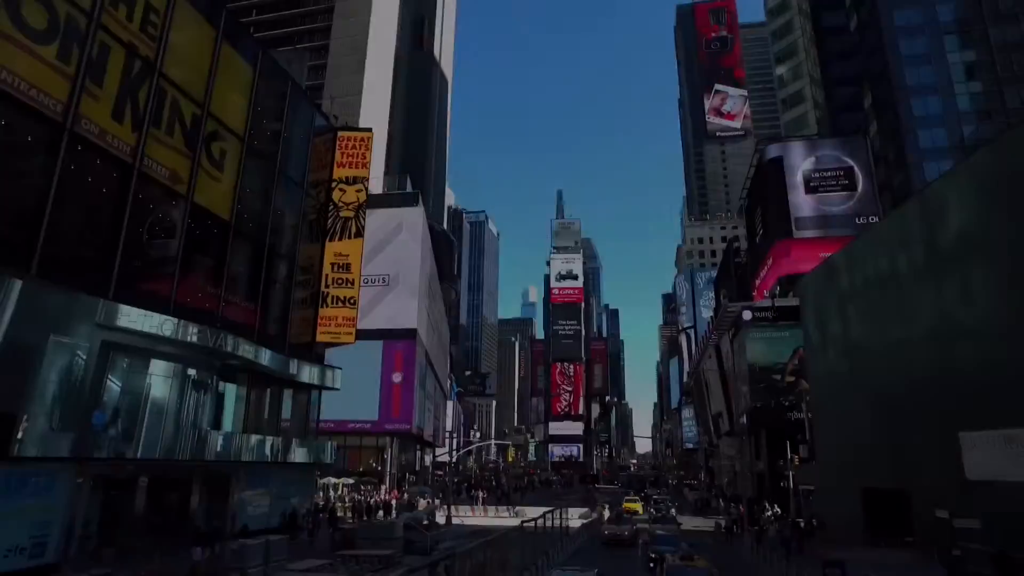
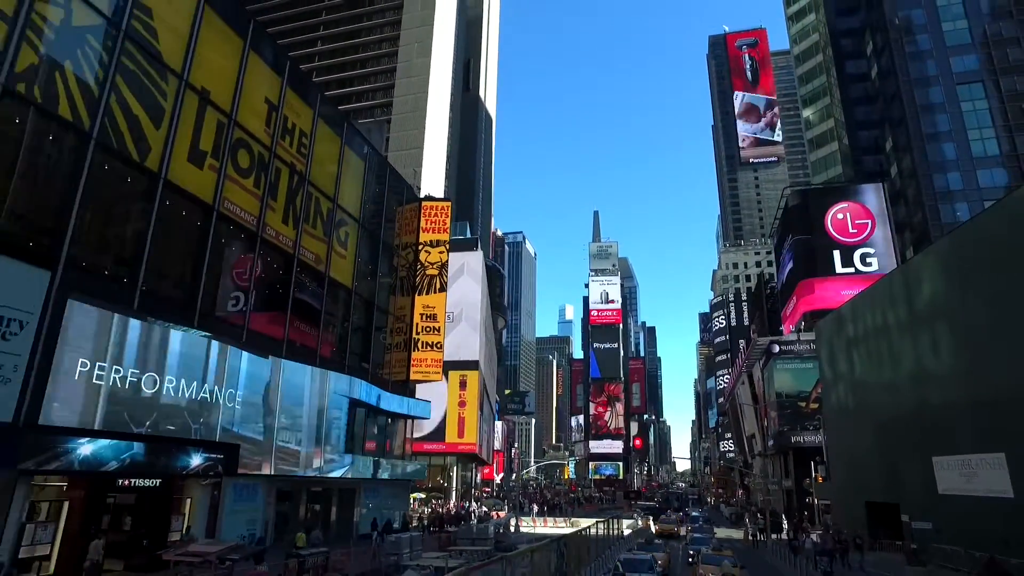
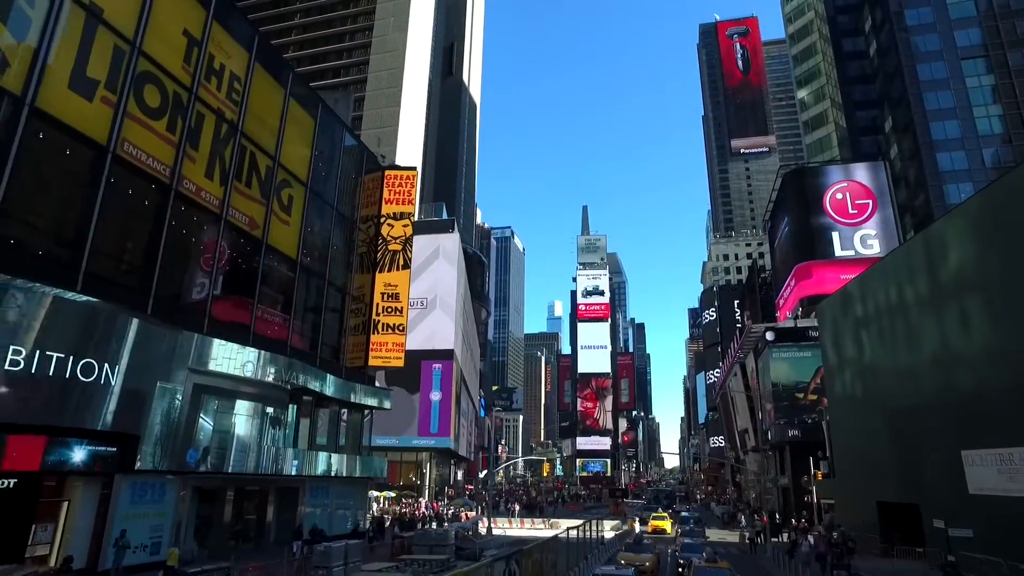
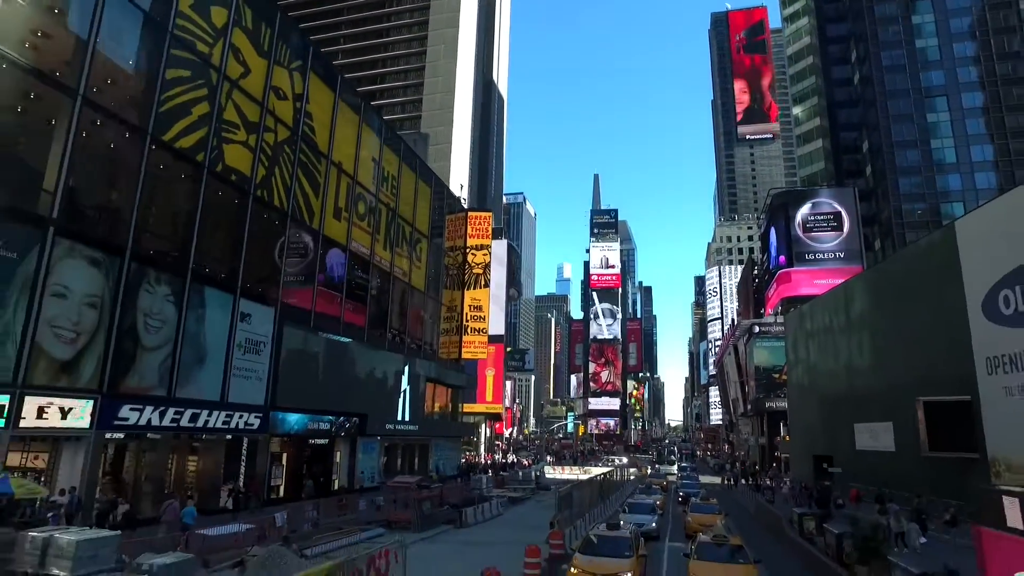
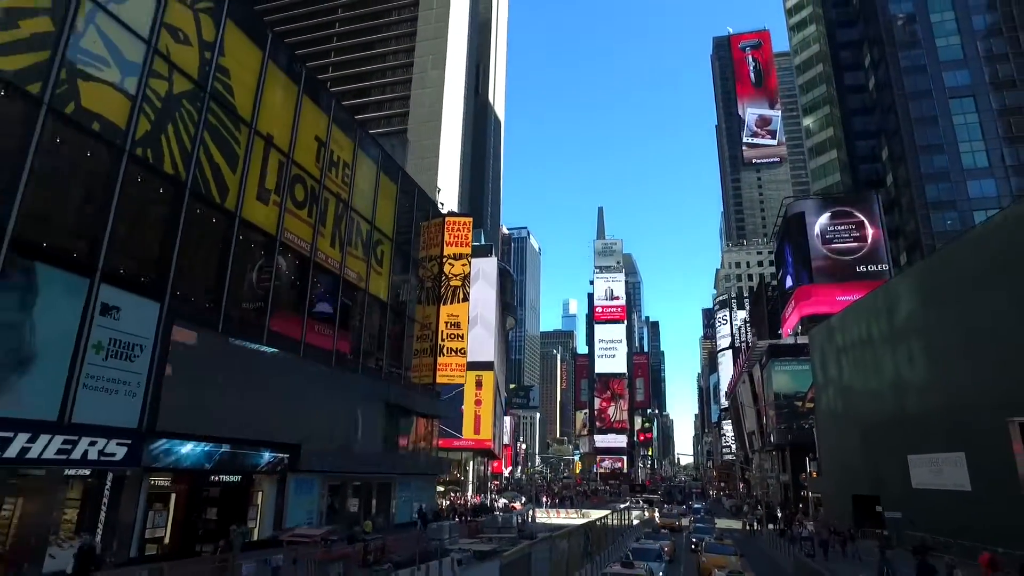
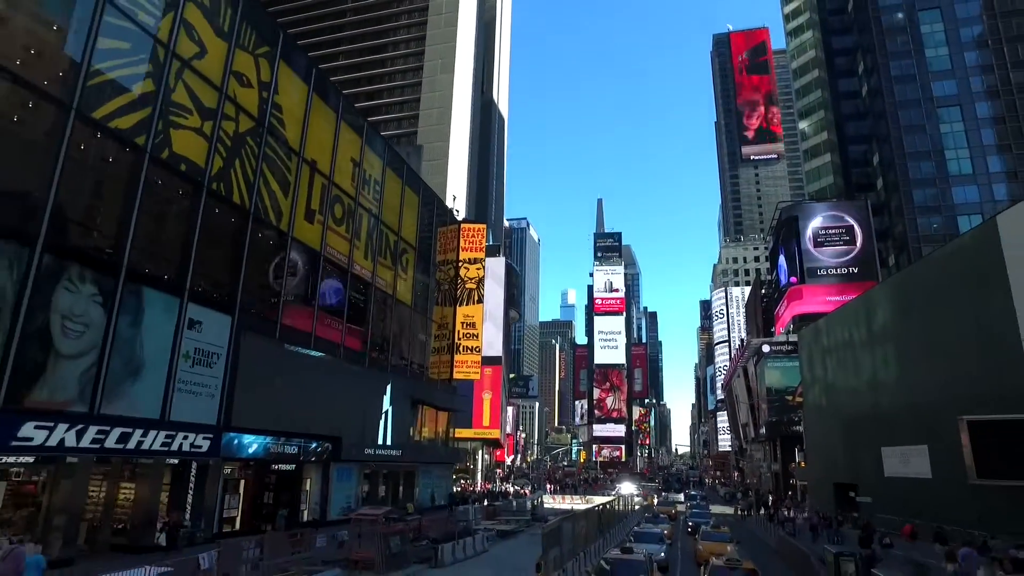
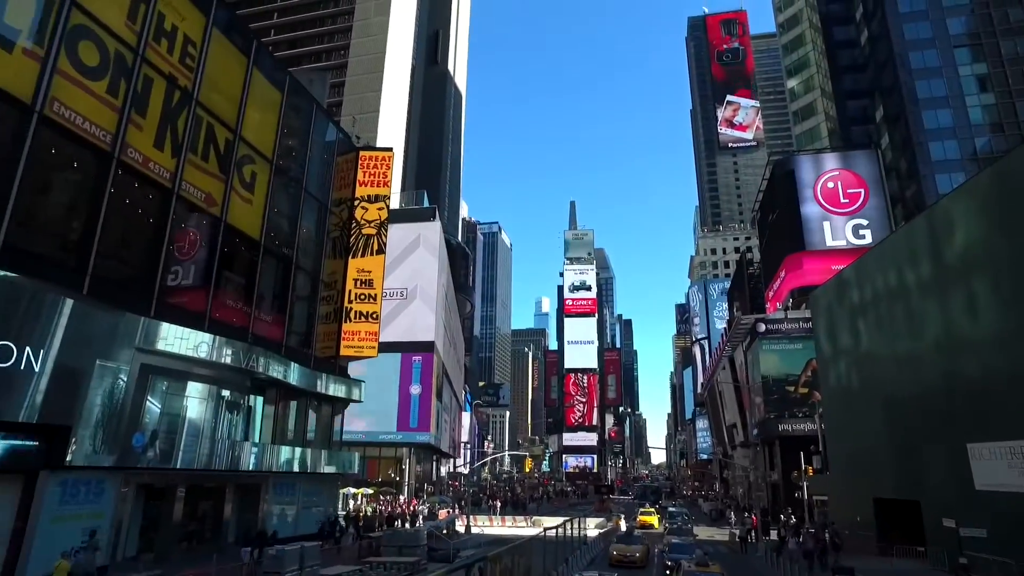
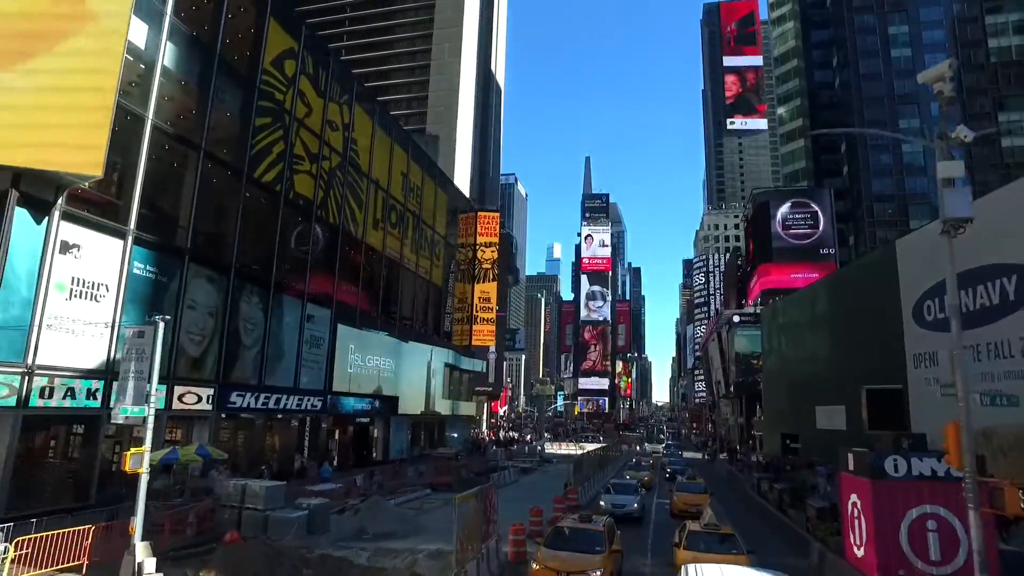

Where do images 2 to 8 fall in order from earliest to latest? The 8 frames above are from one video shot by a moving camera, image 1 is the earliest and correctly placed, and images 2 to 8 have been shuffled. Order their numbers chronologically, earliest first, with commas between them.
7, 3, 2, 5, 6, 4, 8
